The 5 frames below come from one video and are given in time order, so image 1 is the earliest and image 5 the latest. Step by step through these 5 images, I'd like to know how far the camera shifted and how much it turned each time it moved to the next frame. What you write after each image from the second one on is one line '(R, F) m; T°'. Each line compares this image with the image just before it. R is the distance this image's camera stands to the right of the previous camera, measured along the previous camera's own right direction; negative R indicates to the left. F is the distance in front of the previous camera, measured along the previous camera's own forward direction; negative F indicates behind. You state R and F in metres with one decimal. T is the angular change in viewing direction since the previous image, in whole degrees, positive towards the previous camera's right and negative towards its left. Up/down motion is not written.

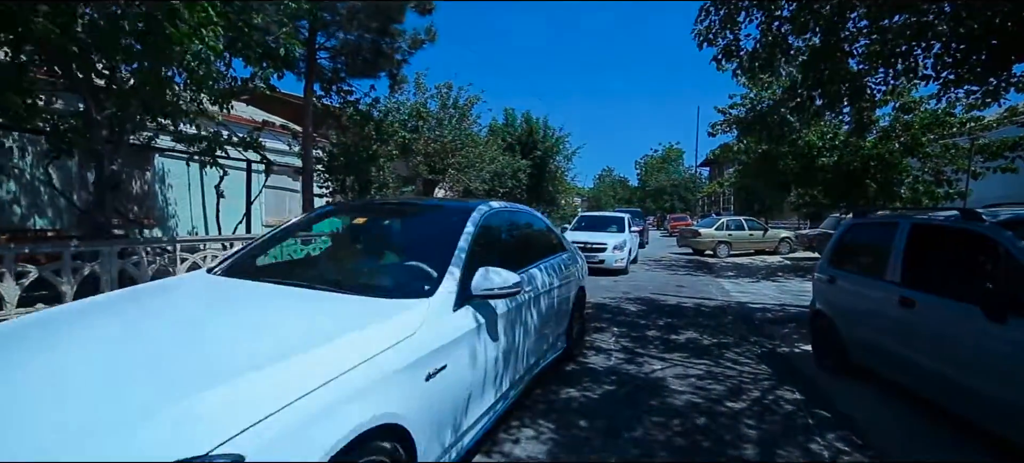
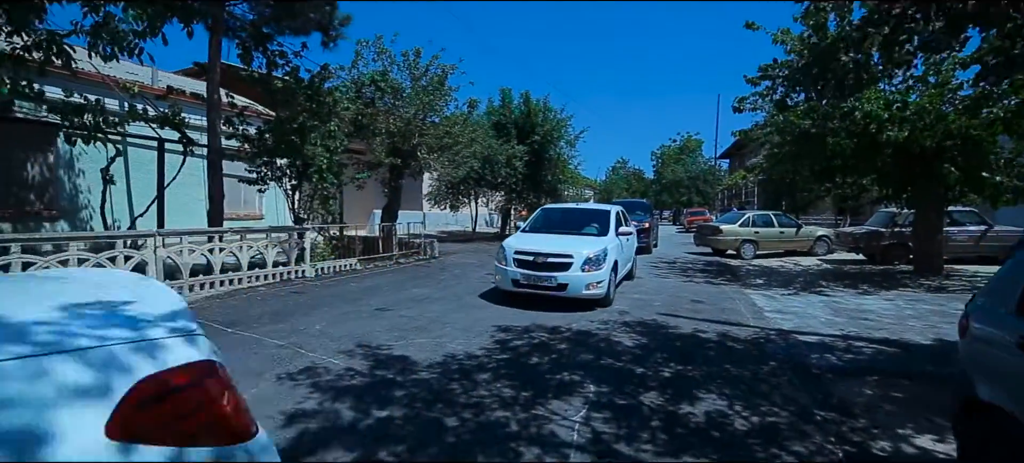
(+0.9, +2.8) m; -2°
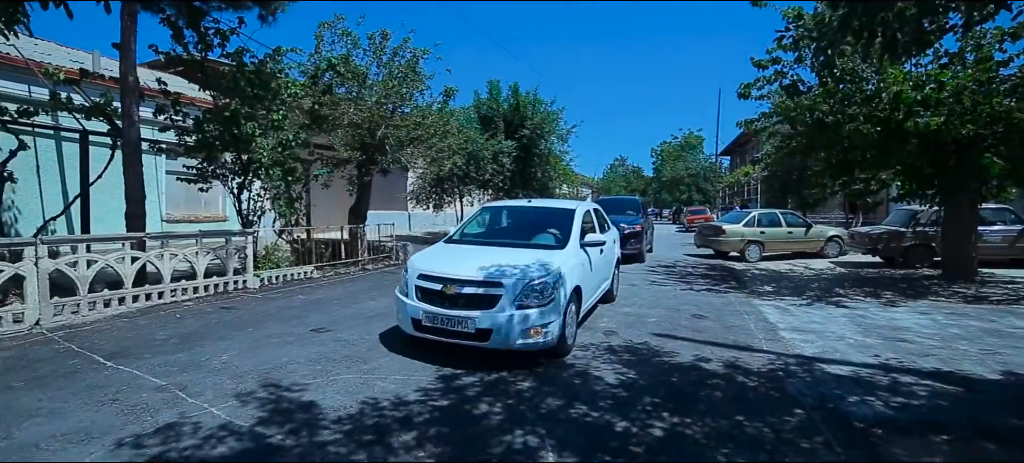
(+0.5, +1.4) m; 0°
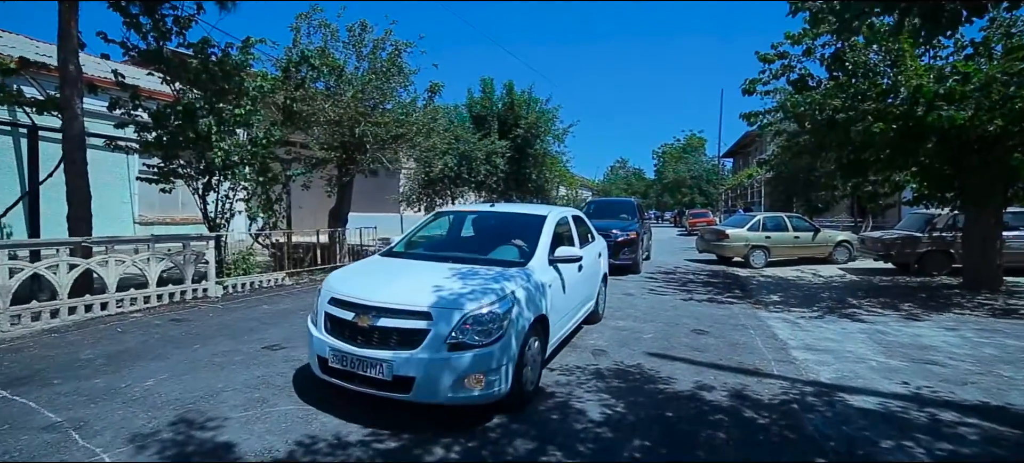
(+0.3, +0.8) m; 0°
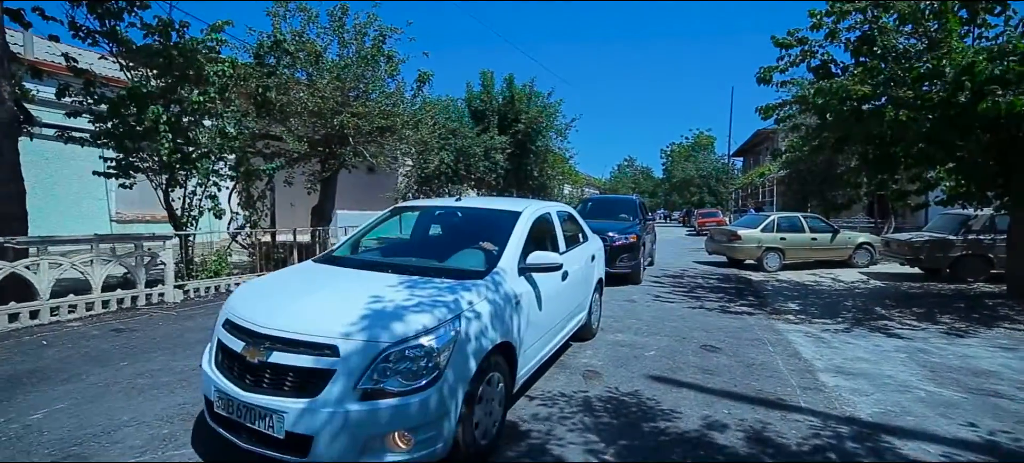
(+0.3, +0.9) m; -1°
